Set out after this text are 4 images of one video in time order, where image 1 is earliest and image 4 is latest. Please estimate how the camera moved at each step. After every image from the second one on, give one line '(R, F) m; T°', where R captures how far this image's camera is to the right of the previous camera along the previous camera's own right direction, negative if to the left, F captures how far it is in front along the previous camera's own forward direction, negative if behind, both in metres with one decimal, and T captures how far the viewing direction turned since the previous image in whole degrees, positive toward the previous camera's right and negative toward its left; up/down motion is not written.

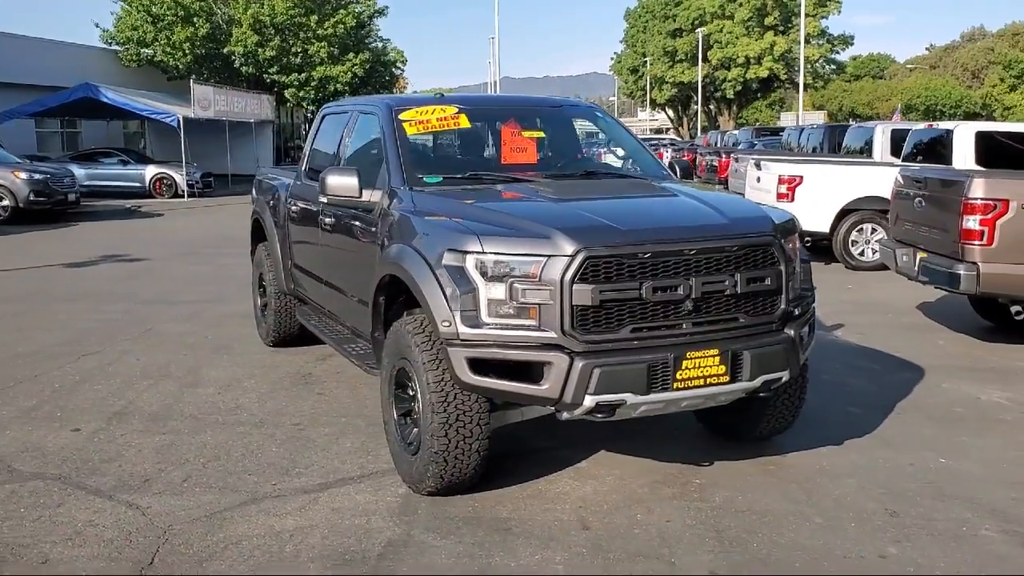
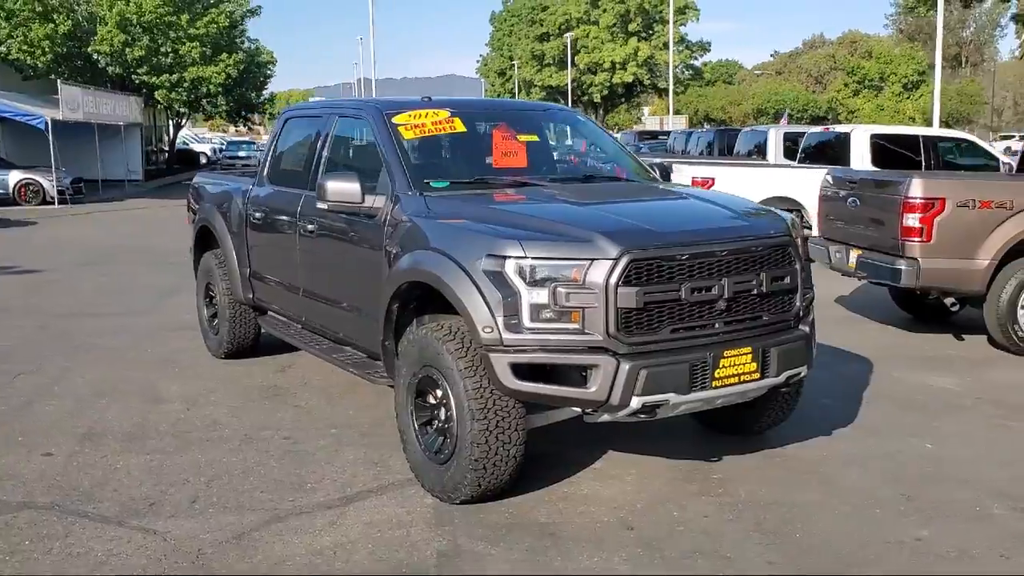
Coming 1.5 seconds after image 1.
(-0.8, +0.1) m; +8°
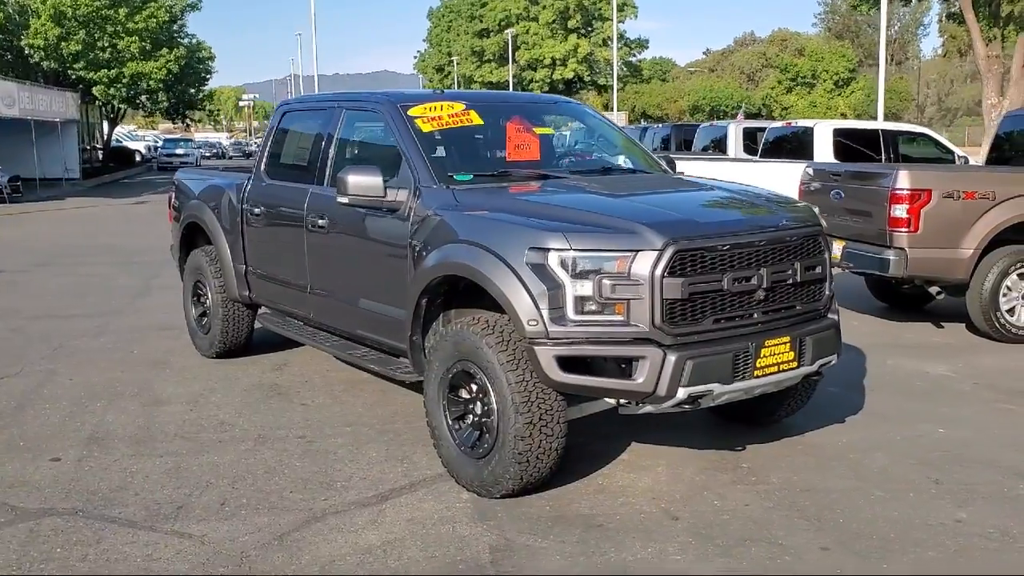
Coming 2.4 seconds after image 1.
(-0.5, 0.0) m; +4°
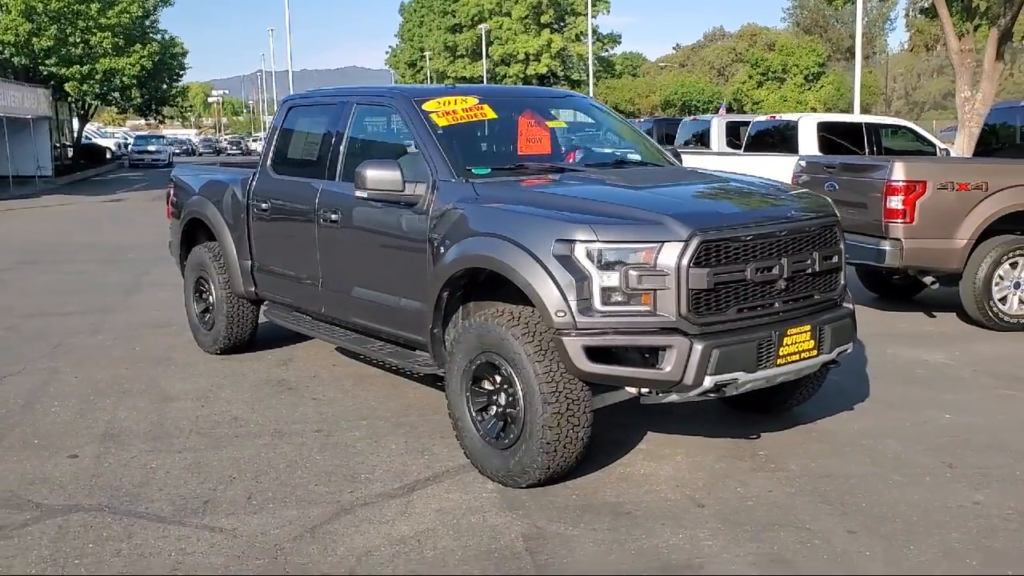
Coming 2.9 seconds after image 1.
(-0.3, 0.0) m; +2°
